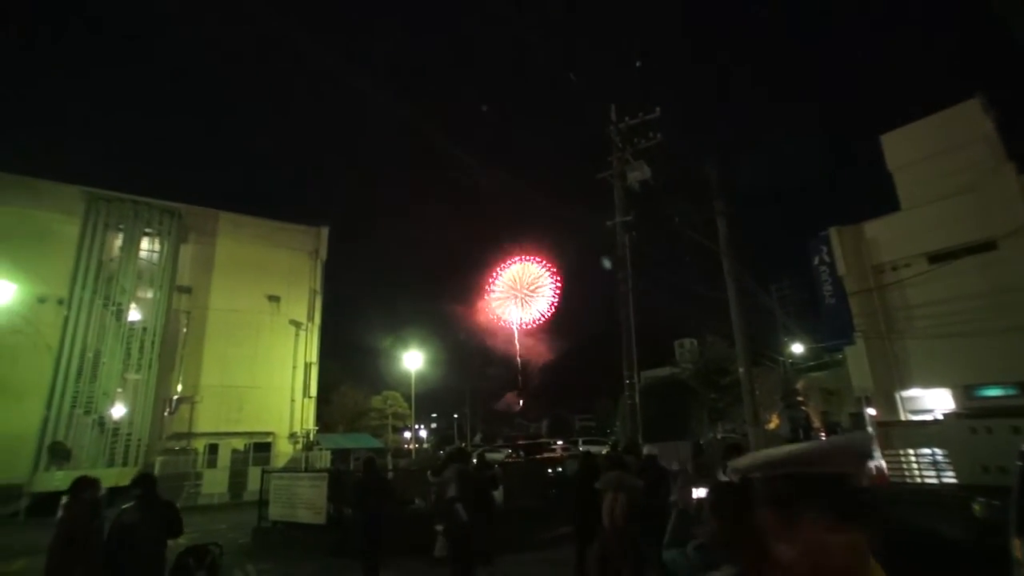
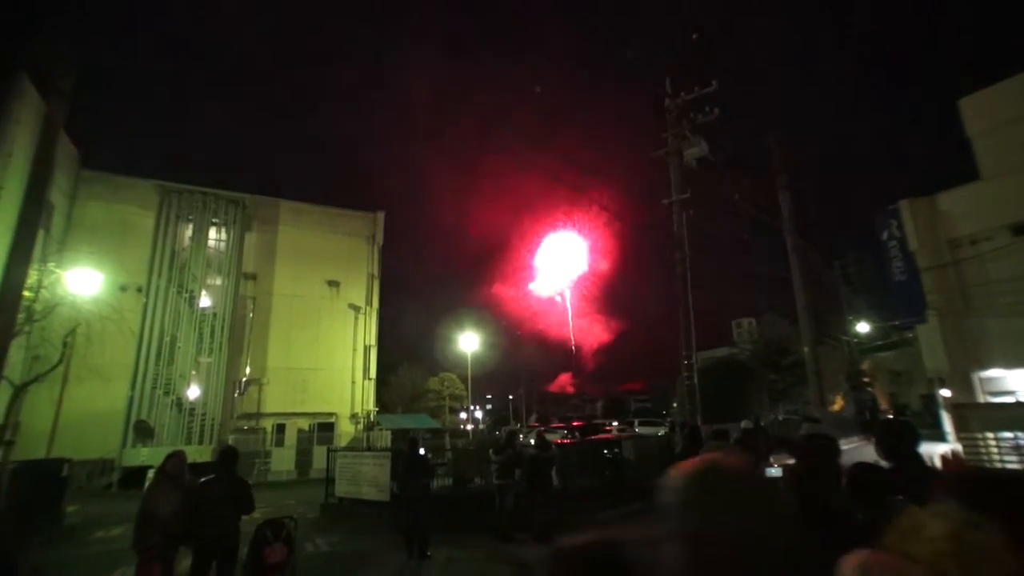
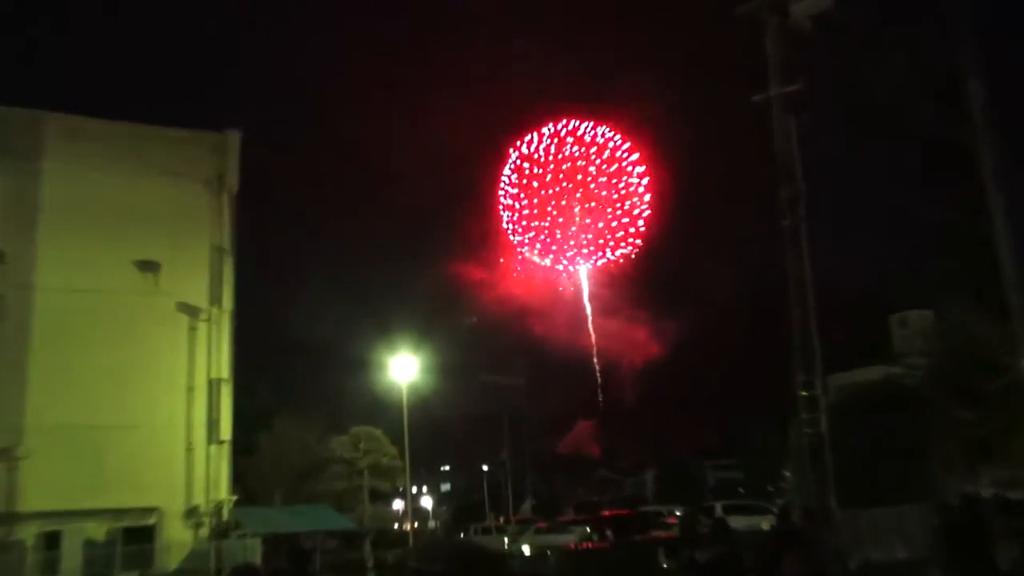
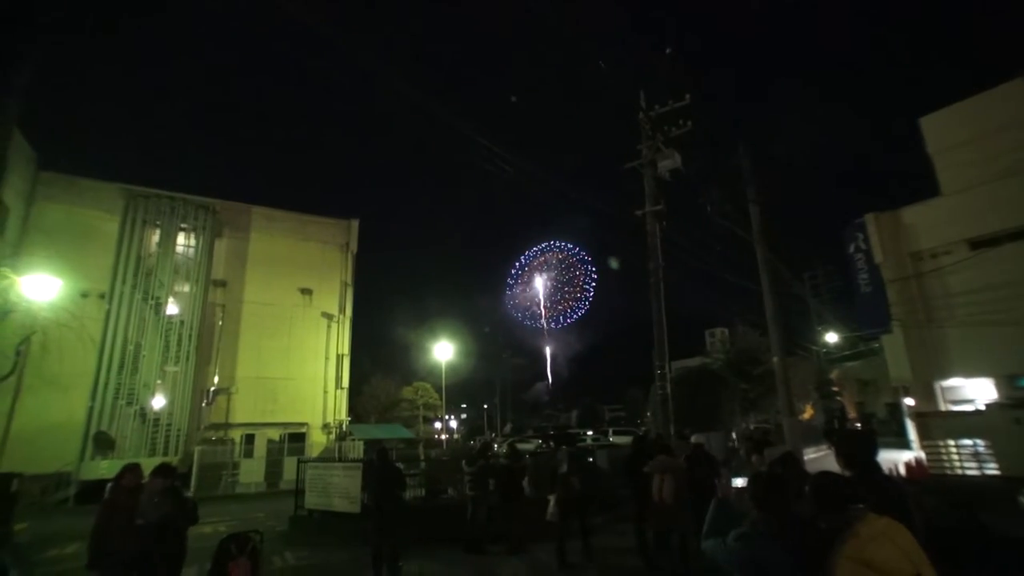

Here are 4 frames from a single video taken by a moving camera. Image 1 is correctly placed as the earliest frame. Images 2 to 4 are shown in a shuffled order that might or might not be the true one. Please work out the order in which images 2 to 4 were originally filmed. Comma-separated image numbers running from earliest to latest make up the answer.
4, 2, 3
